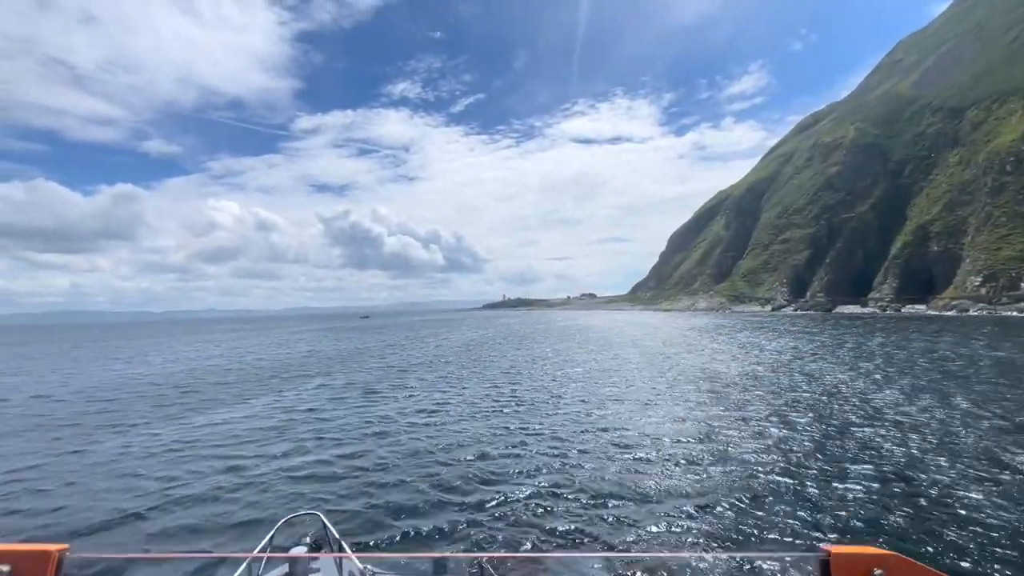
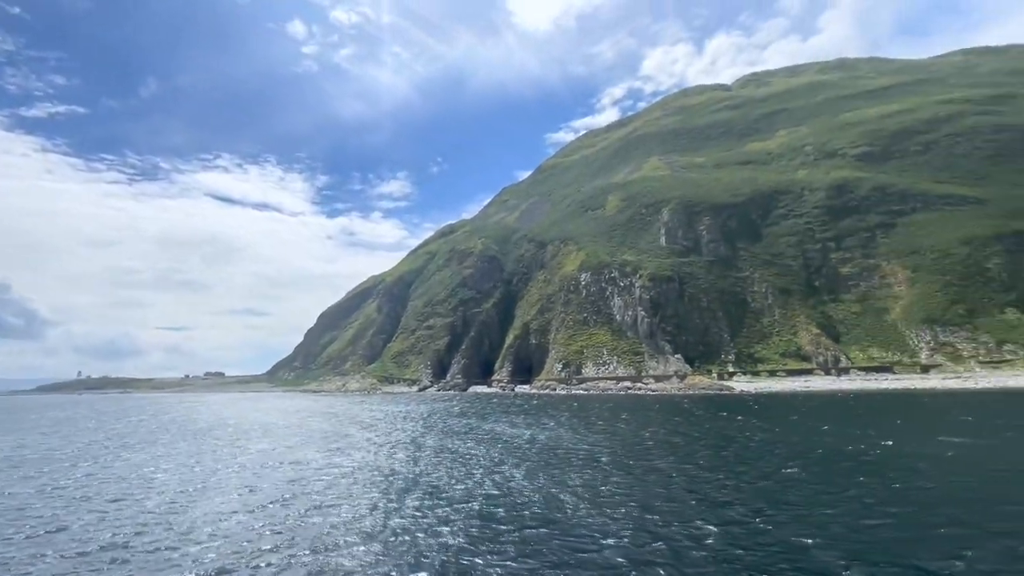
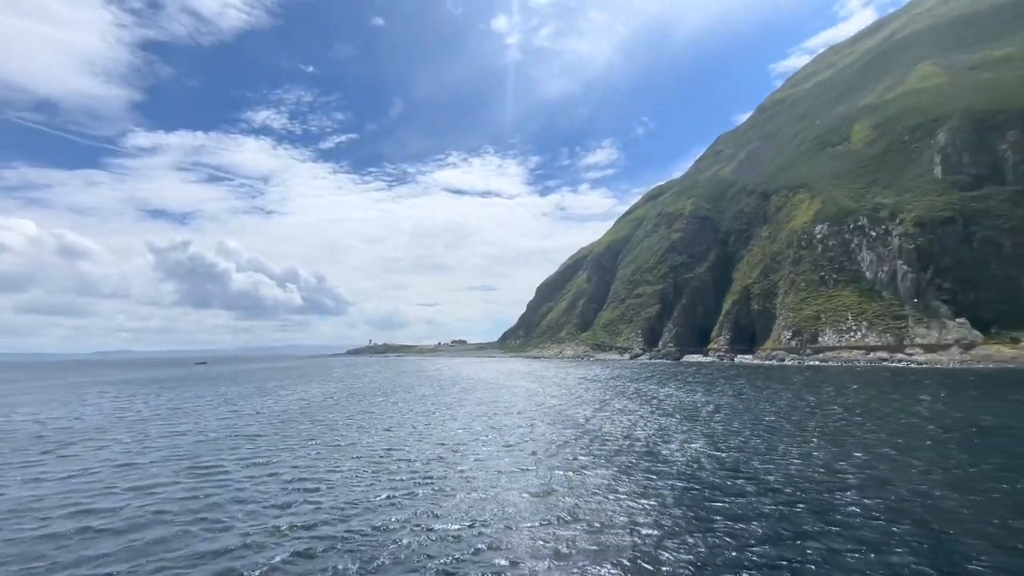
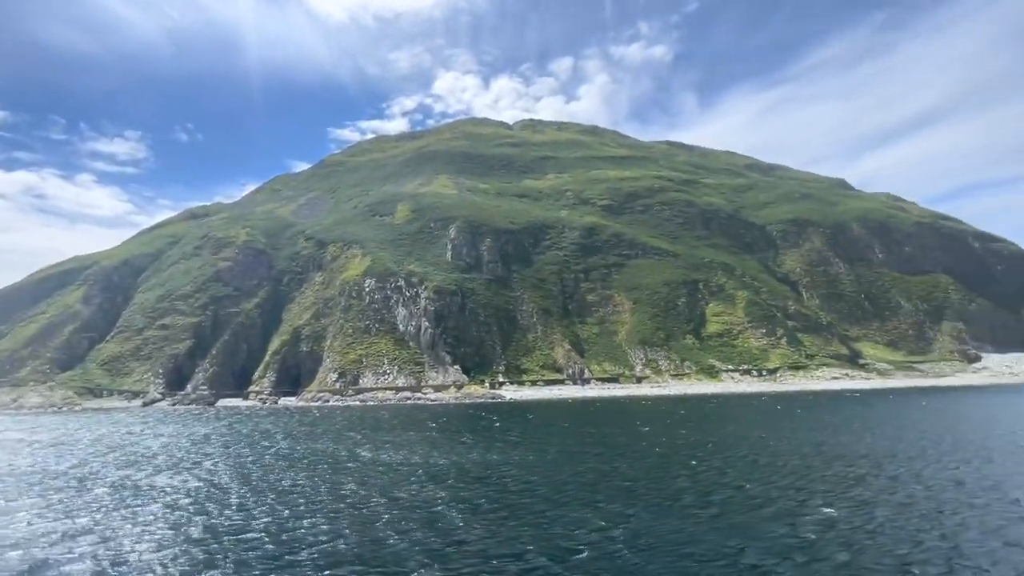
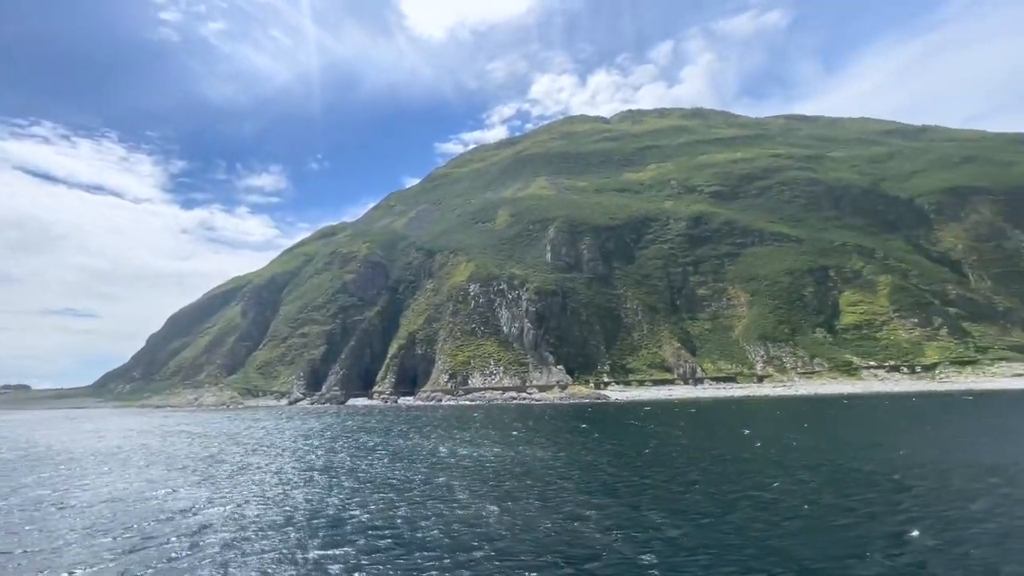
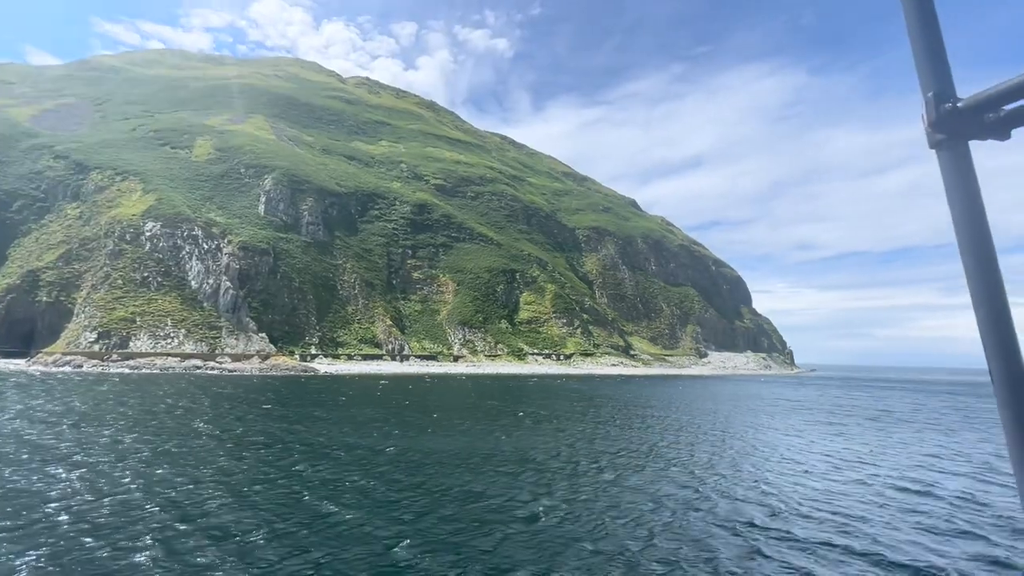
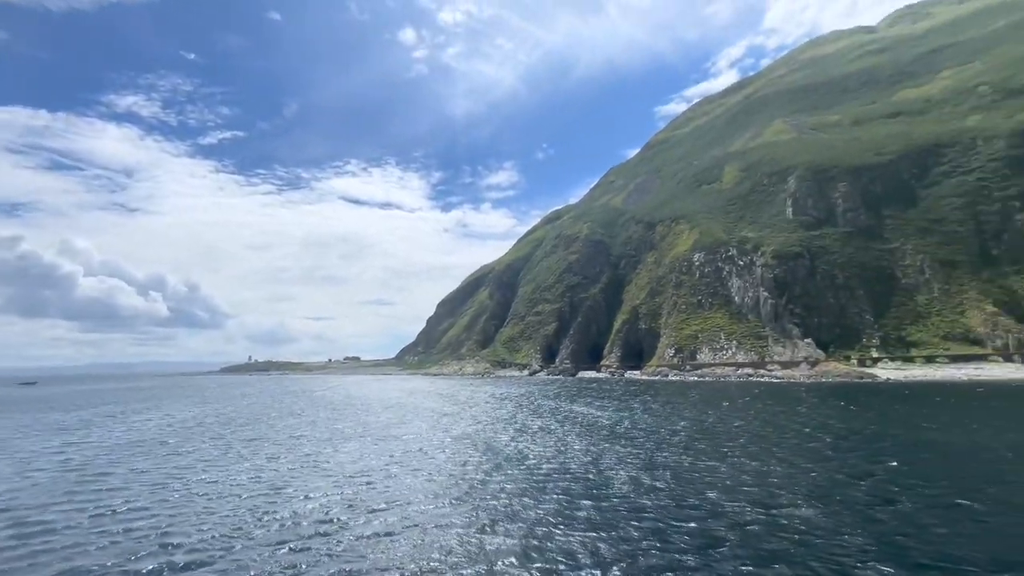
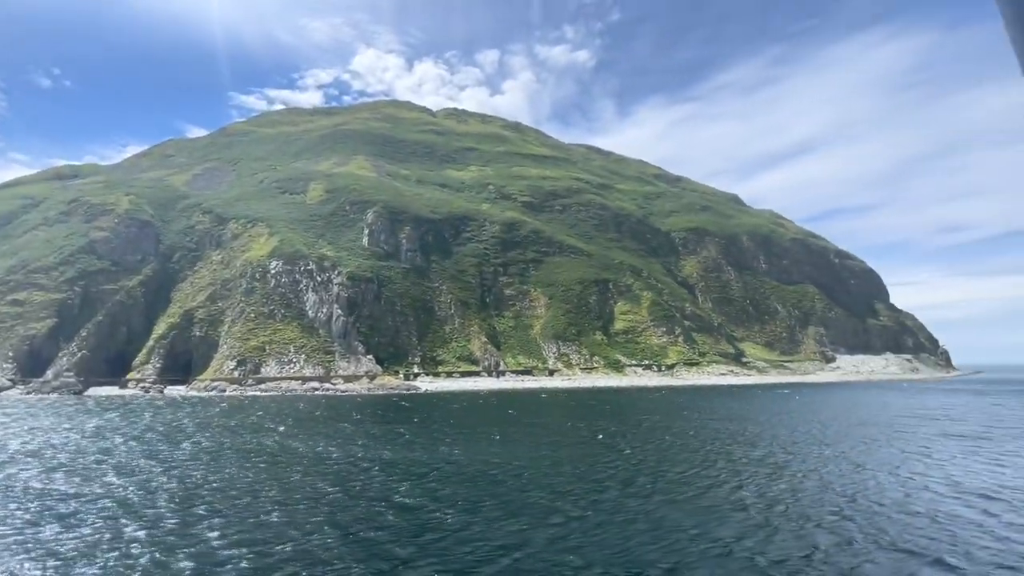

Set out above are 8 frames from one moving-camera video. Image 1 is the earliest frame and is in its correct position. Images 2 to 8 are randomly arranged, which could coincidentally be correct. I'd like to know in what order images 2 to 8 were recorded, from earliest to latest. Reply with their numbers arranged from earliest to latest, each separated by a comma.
3, 7, 2, 5, 4, 8, 6
